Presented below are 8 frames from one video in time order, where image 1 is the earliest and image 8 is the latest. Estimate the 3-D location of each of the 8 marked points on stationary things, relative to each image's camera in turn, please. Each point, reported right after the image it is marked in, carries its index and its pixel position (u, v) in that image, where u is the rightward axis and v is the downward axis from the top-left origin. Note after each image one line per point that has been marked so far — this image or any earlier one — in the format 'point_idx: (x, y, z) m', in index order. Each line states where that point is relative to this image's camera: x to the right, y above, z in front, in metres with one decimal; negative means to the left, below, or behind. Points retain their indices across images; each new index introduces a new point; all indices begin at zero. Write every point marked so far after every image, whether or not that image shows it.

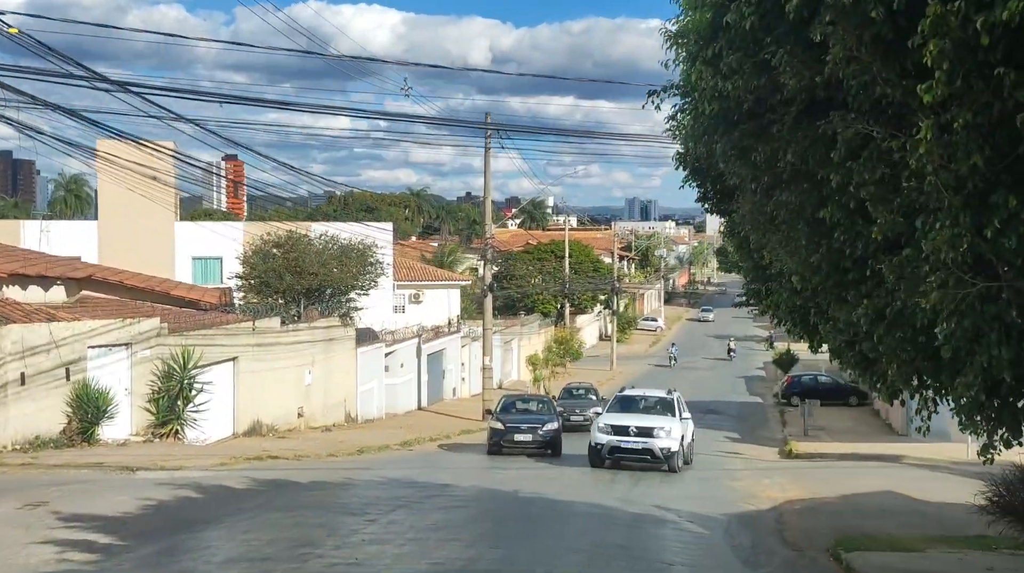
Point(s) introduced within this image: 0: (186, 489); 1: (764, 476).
0: (-4.5, -2.8, +15.3) m
1: (+4.4, -3.3, +19.1) m
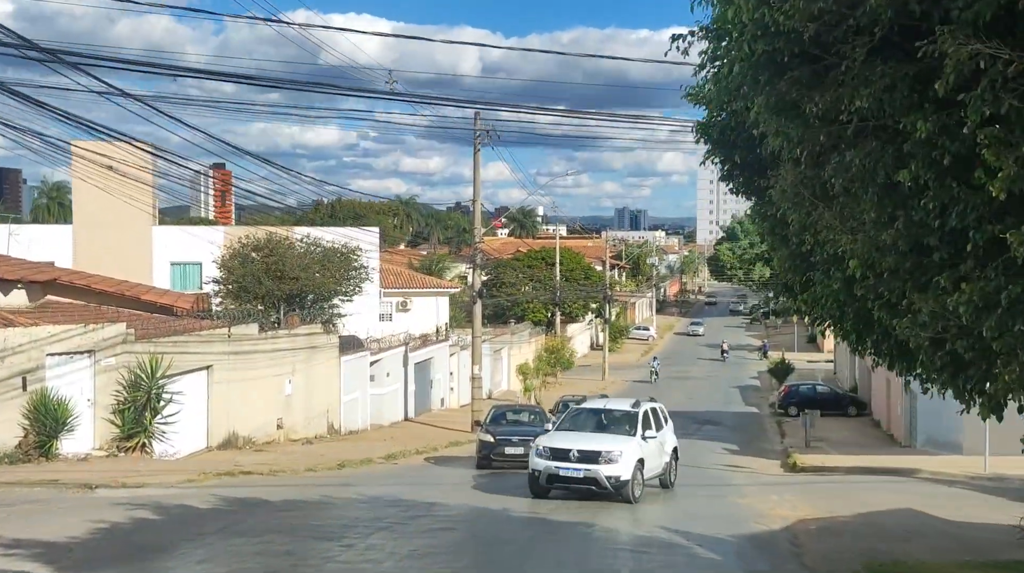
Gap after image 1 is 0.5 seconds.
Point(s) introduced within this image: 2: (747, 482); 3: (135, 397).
0: (-4.6, -2.8, +13.9) m
1: (+4.2, -3.3, +17.9) m
2: (+4.2, -3.5, +19.7) m
3: (-6.6, -1.9, +19.3) m
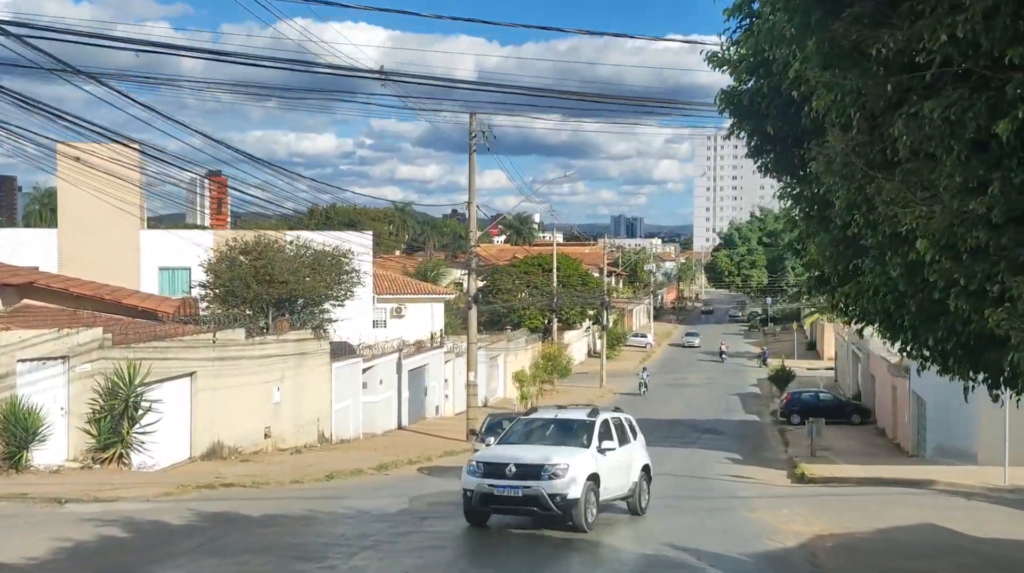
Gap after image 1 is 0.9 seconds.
0: (-4.7, -2.8, +13.0) m
1: (+4.2, -3.4, +16.9) m
2: (+4.1, -3.5, +18.8) m
3: (-6.6, -2.0, +18.3) m
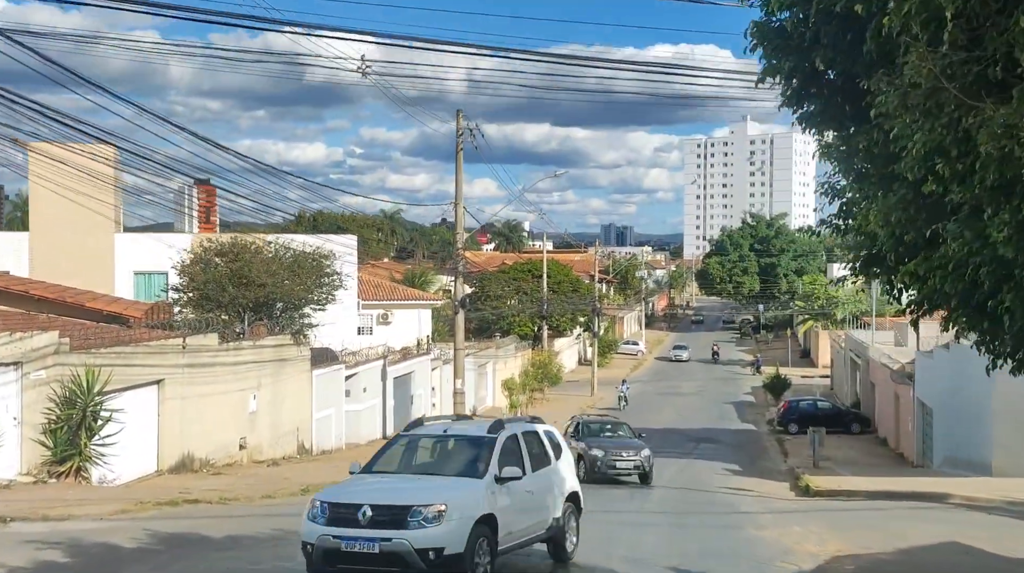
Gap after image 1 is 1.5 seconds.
0: (-4.8, -2.8, +11.7) m
1: (+4.0, -3.4, +15.7) m
2: (+3.9, -3.5, +17.6) m
3: (-6.8, -2.0, +17.0) m
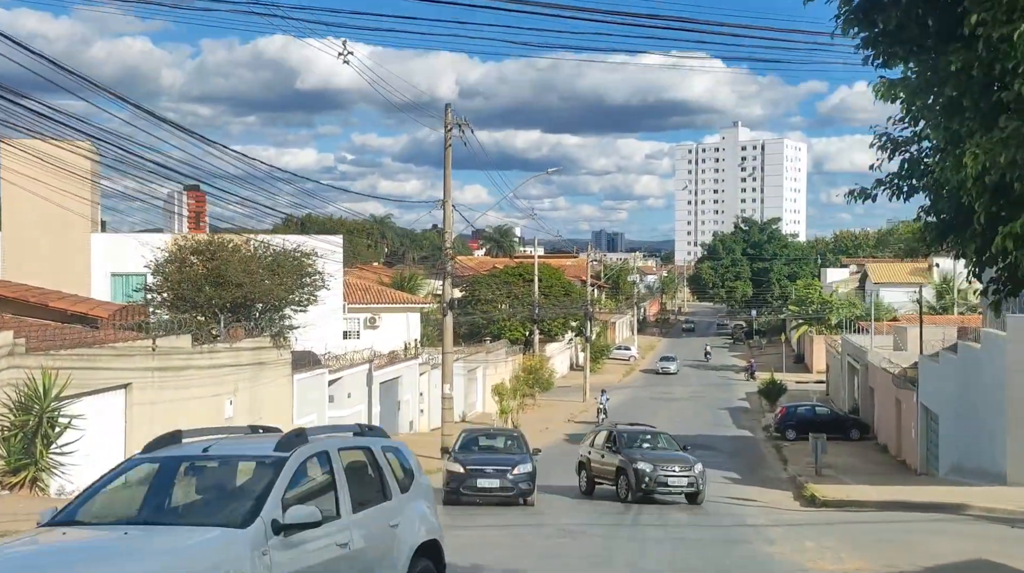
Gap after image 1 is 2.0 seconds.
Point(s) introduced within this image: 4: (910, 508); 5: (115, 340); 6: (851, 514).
0: (-4.9, -2.7, +10.4) m
1: (+3.9, -3.3, +14.5) m
2: (+3.8, -3.5, +16.4) m
3: (-7.0, -1.9, +15.8) m
4: (+6.5, -3.6, +18.1) m
5: (-7.0, -0.9, +19.5) m
6: (+5.5, -3.6, +17.8) m
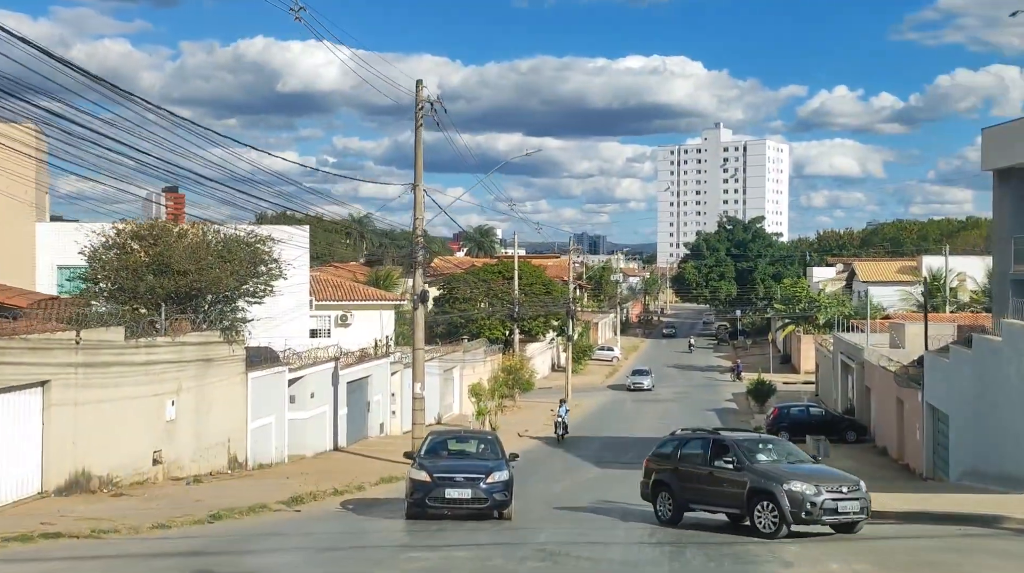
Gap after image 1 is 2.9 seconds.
0: (-5.2, -2.4, +8.1) m
1: (+3.5, -3.0, +12.3) m
2: (+3.4, -3.2, +14.2) m
3: (-7.3, -1.6, +13.4) m
4: (+6.1, -3.4, +16.0) m
5: (-7.4, -0.7, +17.1) m
6: (+5.1, -3.4, +15.6) m
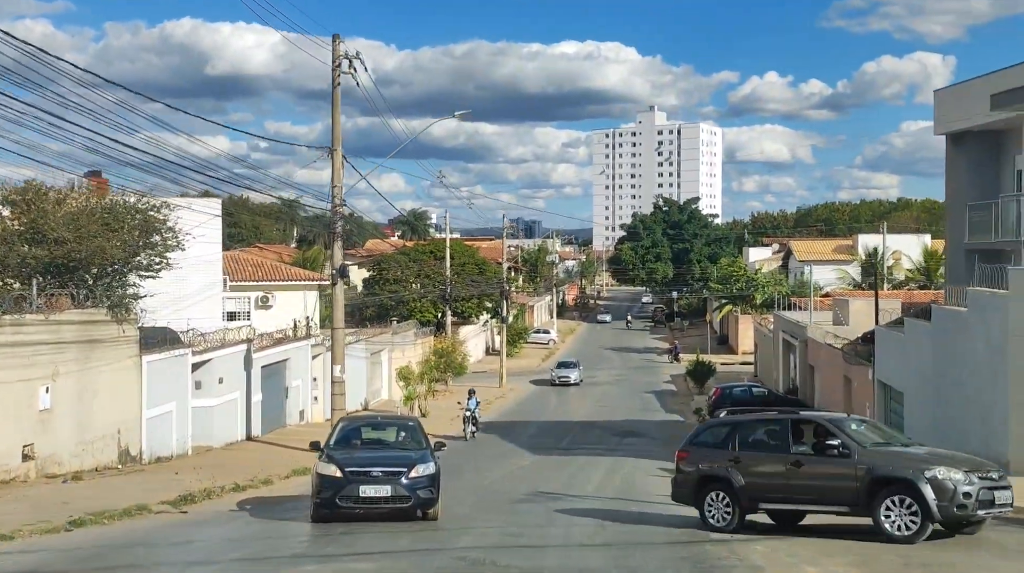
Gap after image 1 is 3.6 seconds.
0: (-5.7, -2.1, +5.6) m
1: (+2.7, -2.6, +10.4) m
2: (+2.5, -2.7, +12.2) m
3: (-8.2, -1.3, +10.8) m
4: (+5.1, -2.8, +14.2) m
5: (-8.5, -0.3, +14.5) m
6: (+4.1, -2.9, +13.7) m
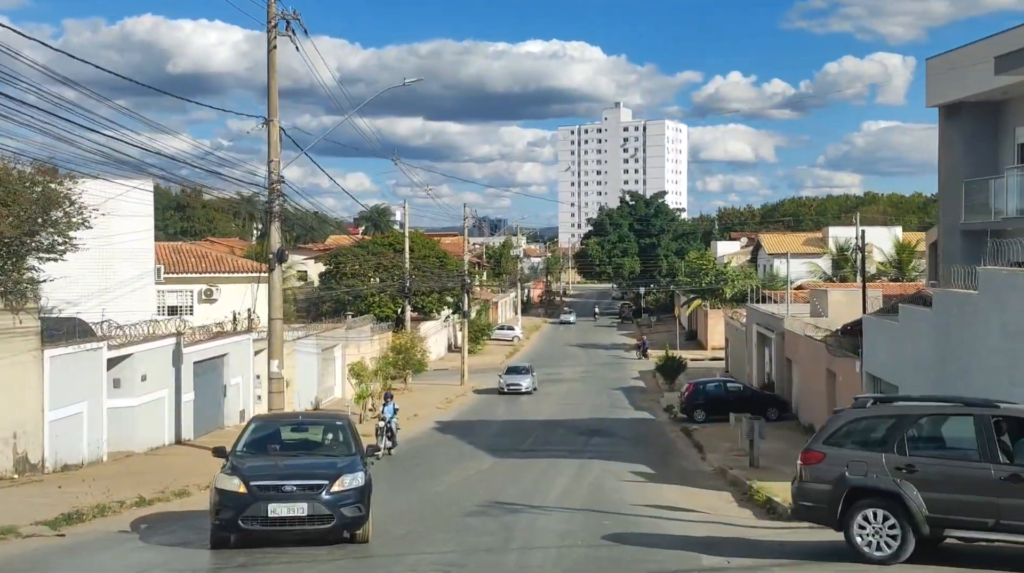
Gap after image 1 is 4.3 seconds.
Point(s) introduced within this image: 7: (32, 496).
0: (-6.0, -1.8, +3.0) m
1: (+2.3, -2.3, +8.0) m
2: (+2.0, -2.4, +9.8) m
3: (-8.6, -1.0, +8.0) m
4: (+4.5, -2.5, +11.8) m
5: (-9.1, 0.0, +11.8) m
6: (+3.5, -2.6, +11.4) m
7: (-6.7, -3.0, +15.5) m
